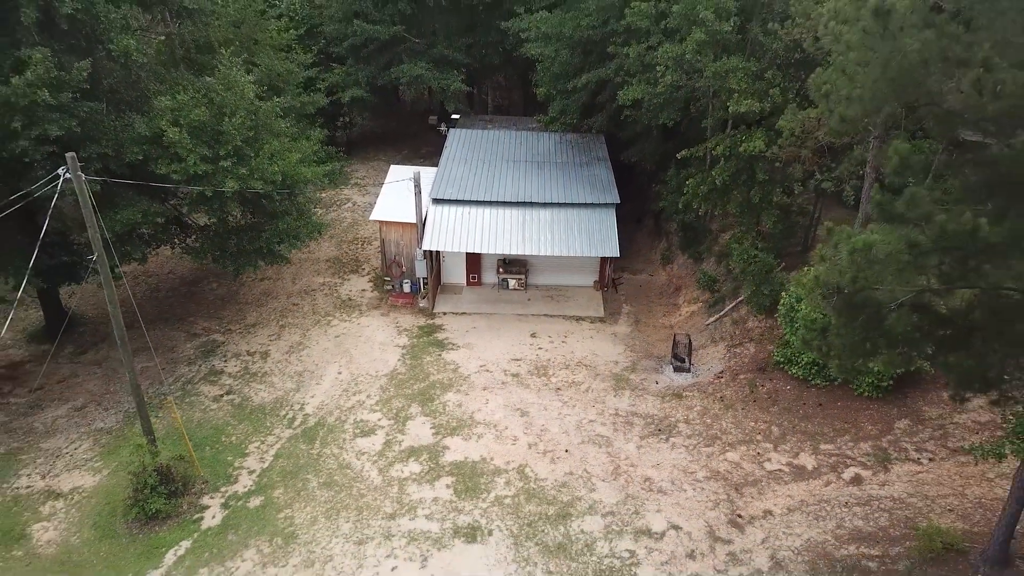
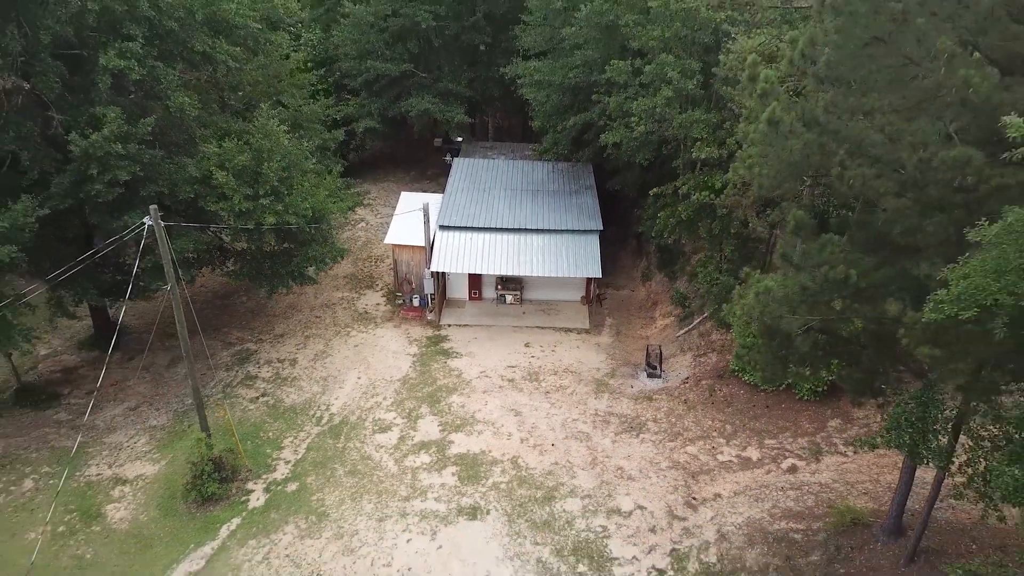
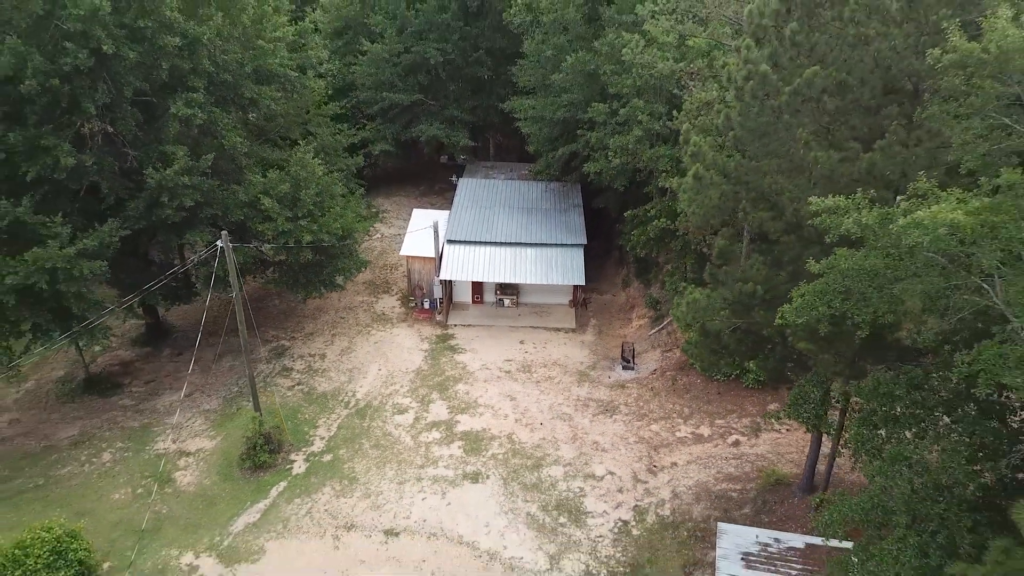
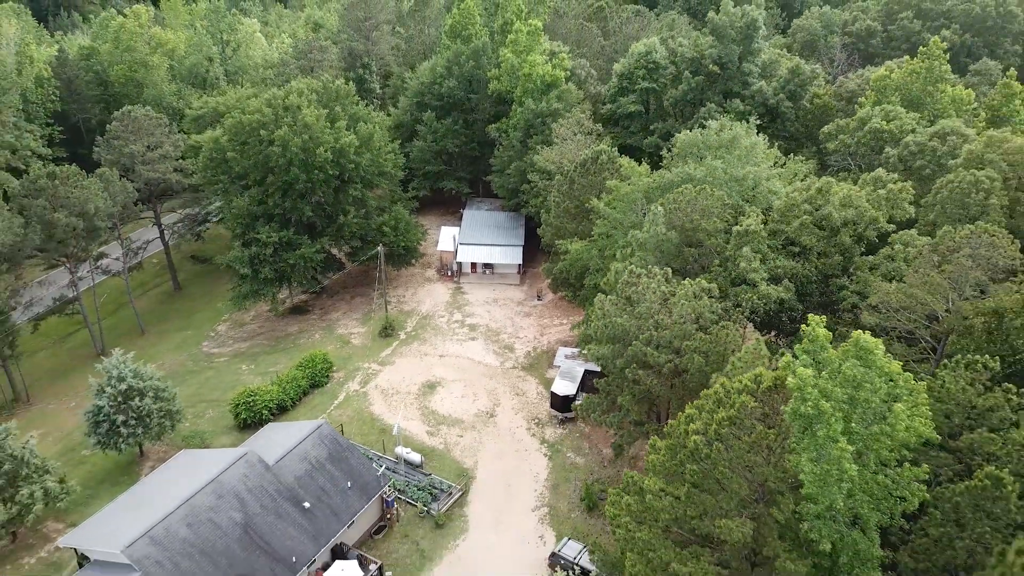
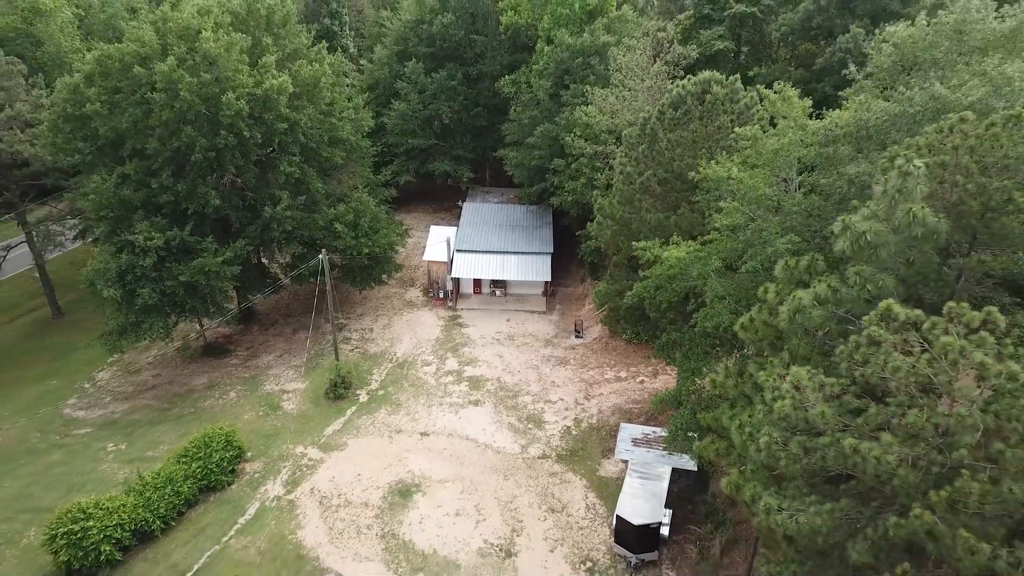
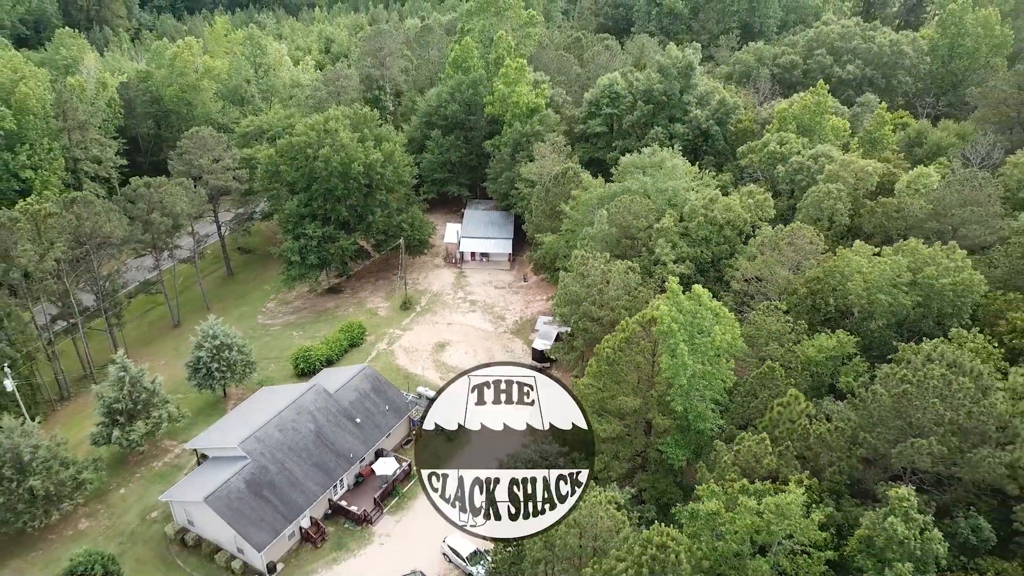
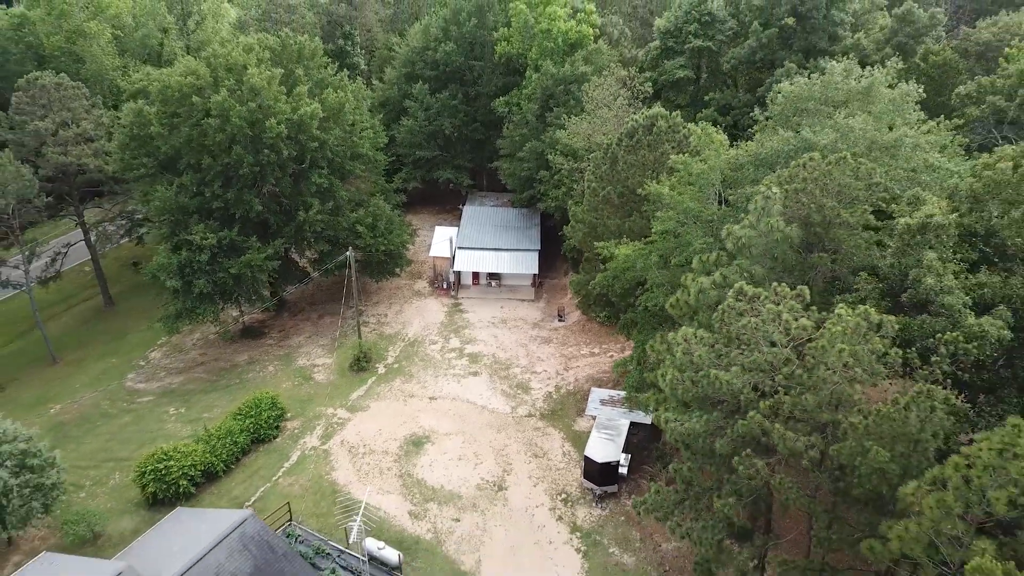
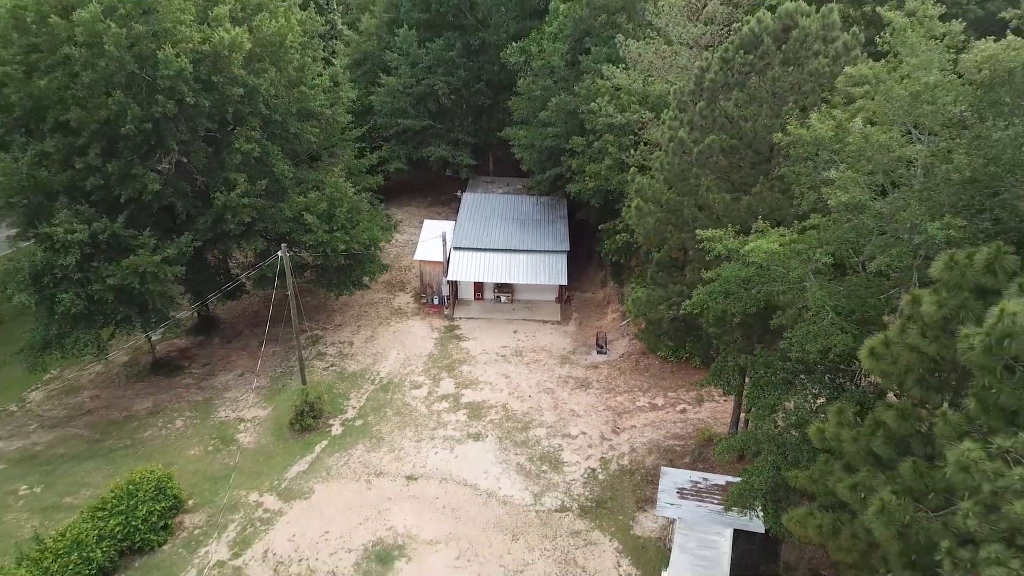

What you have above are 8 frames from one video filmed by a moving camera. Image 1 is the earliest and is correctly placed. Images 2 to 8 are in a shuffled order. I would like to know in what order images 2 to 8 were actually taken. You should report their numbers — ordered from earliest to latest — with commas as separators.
2, 3, 8, 5, 7, 4, 6
